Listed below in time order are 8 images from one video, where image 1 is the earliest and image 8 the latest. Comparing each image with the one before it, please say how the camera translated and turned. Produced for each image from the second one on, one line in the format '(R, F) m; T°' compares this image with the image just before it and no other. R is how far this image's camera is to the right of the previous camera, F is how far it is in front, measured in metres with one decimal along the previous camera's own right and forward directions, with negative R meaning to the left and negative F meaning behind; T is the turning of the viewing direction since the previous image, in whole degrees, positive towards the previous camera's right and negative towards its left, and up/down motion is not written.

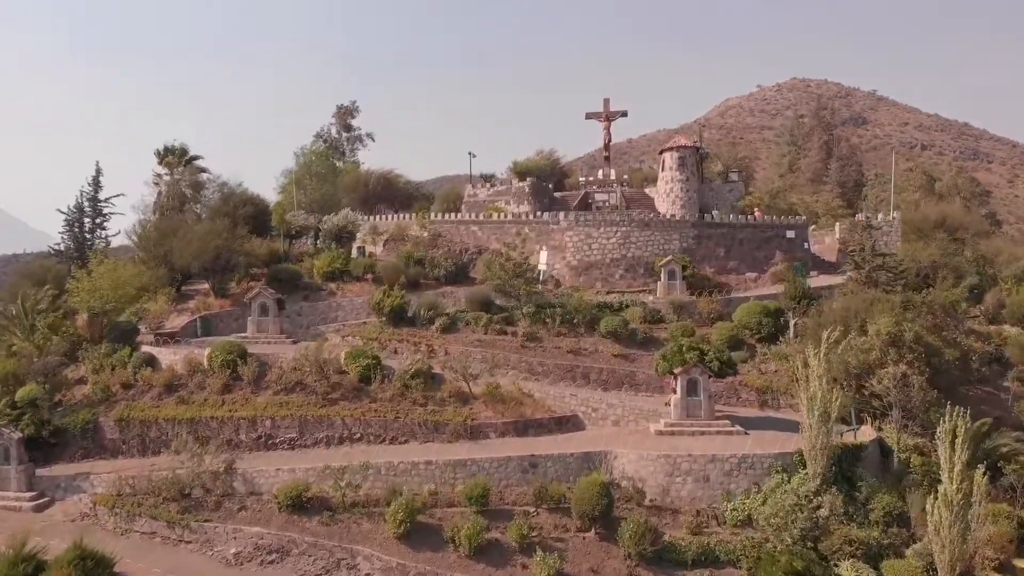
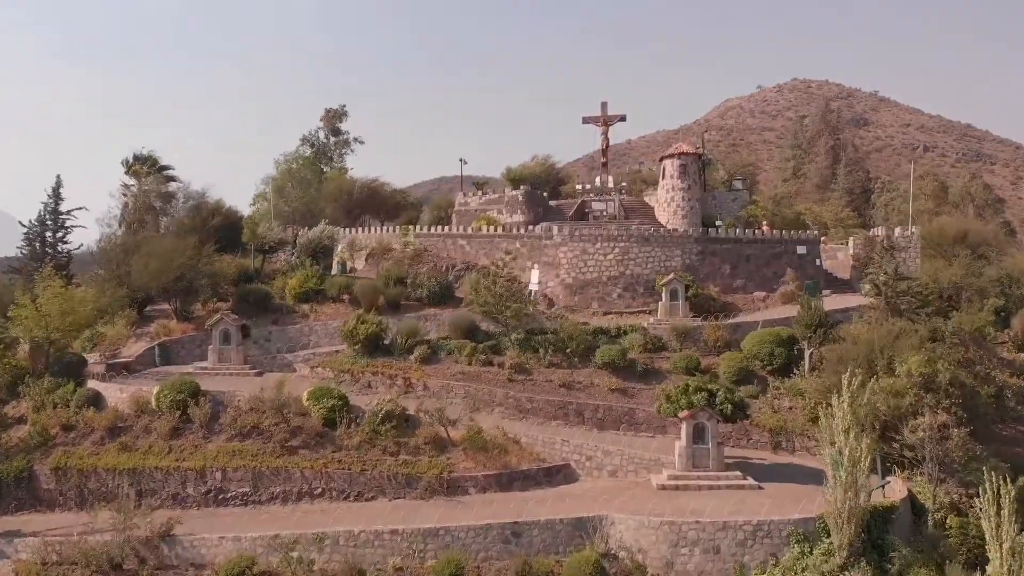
(+0.4, +2.3) m; 0°
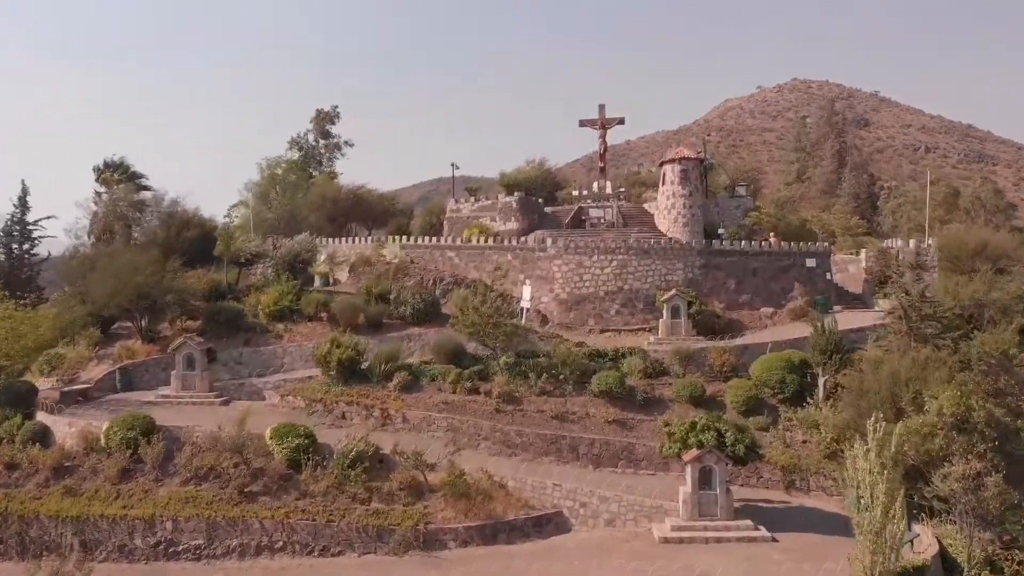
(+0.3, +1.9) m; 0°
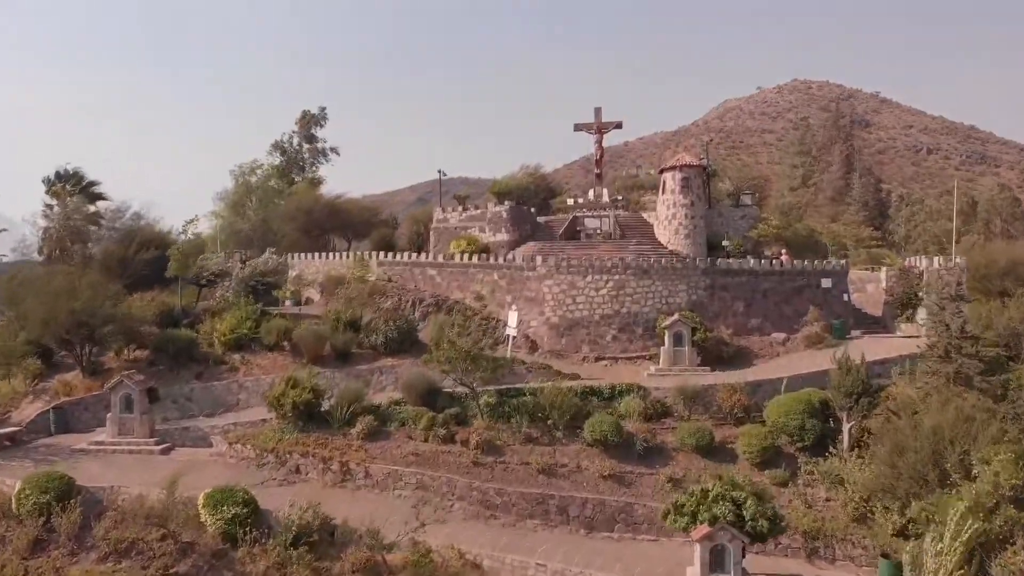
(+0.4, +2.6) m; 0°
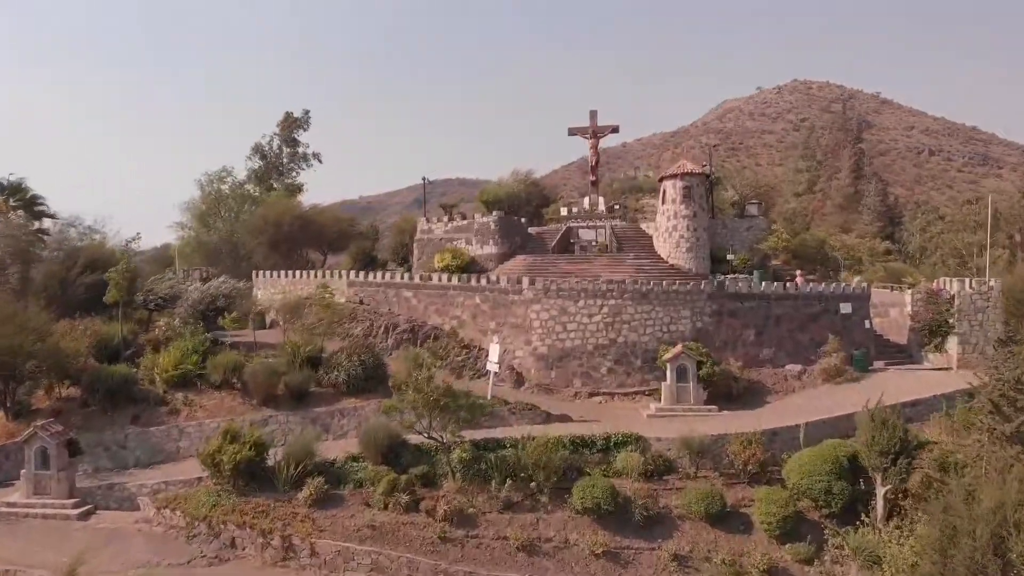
(+0.4, +2.7) m; 0°
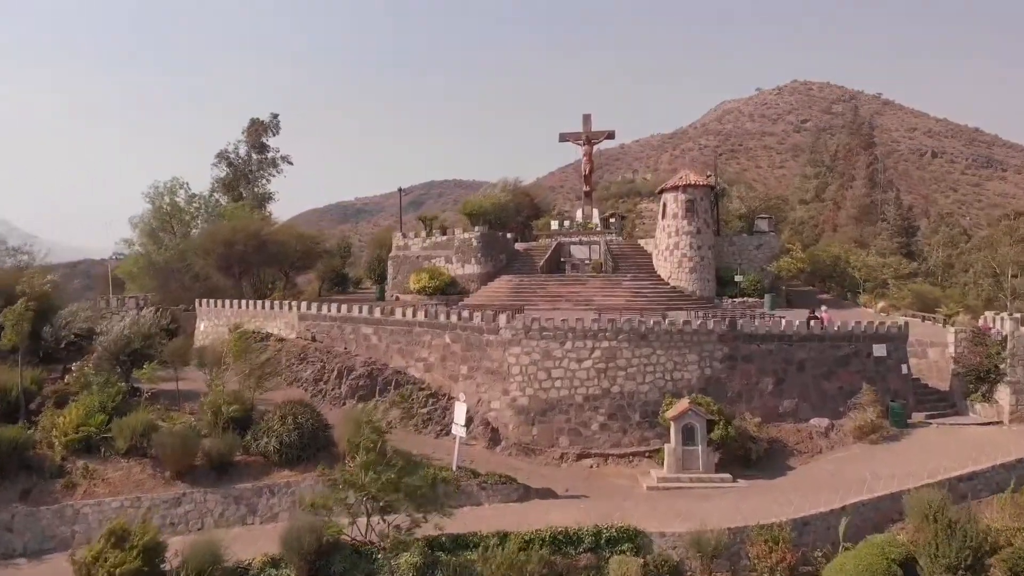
(+0.6, +3.6) m; 0°
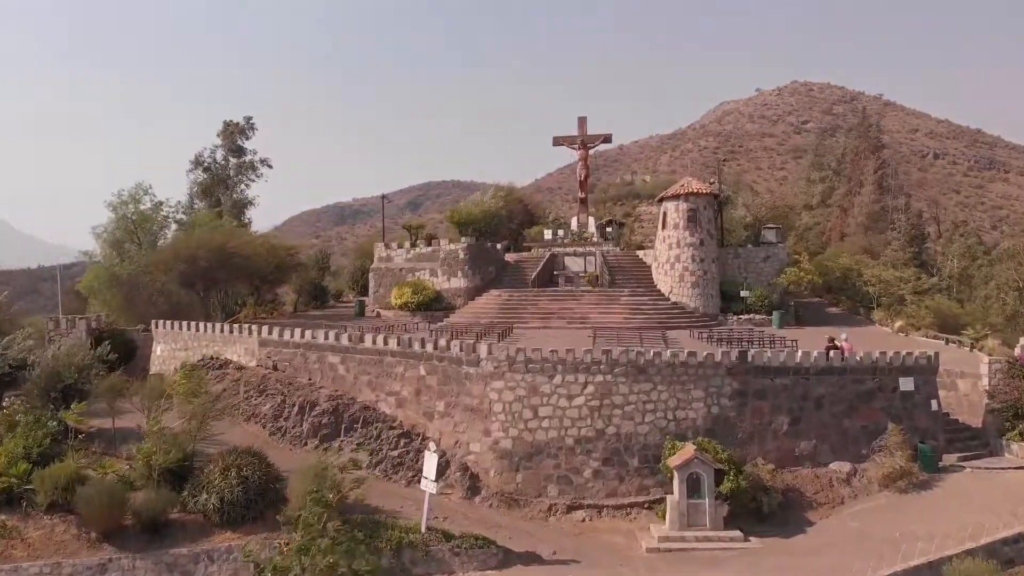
(+0.4, +2.2) m; 0°
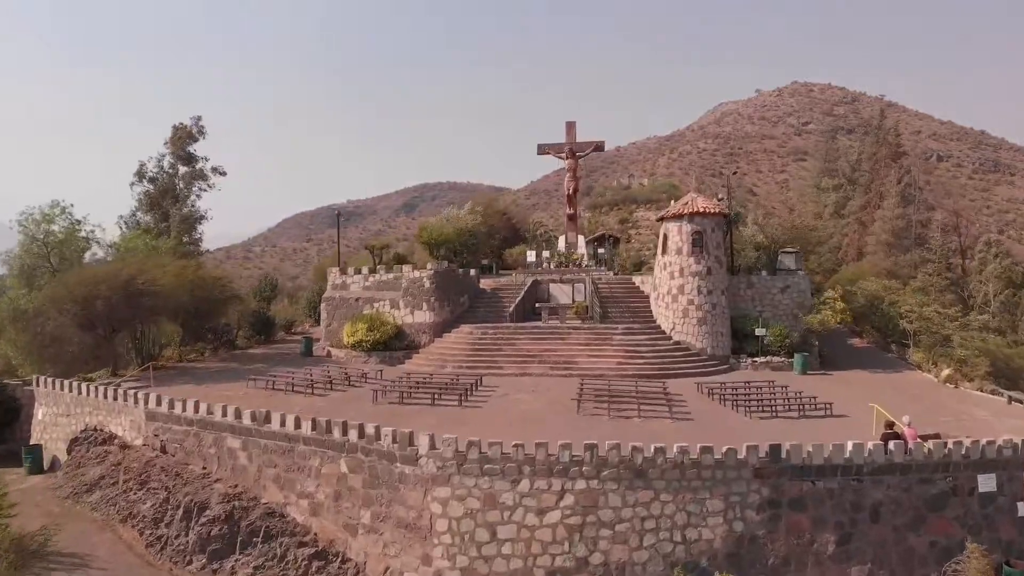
(+0.8, +4.5) m; 0°
